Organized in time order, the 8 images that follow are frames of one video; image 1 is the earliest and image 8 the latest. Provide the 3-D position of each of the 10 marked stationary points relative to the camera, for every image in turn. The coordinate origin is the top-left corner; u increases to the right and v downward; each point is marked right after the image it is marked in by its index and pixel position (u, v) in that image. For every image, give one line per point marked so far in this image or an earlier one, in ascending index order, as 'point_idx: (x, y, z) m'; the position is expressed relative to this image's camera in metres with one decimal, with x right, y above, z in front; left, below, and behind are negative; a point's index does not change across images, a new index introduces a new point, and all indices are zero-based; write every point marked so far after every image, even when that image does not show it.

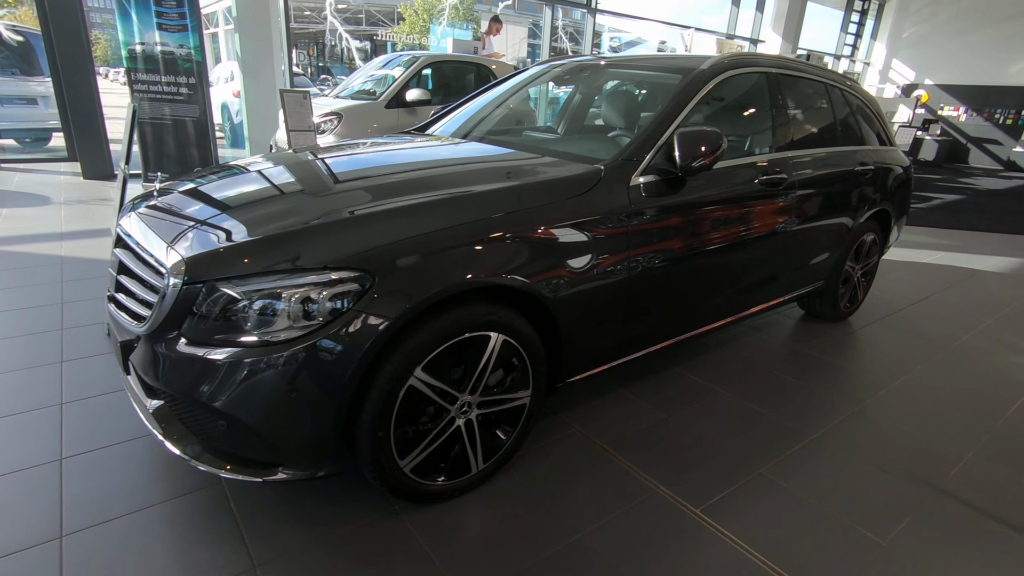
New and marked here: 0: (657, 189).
0: (+0.5, +0.4, +2.1) m
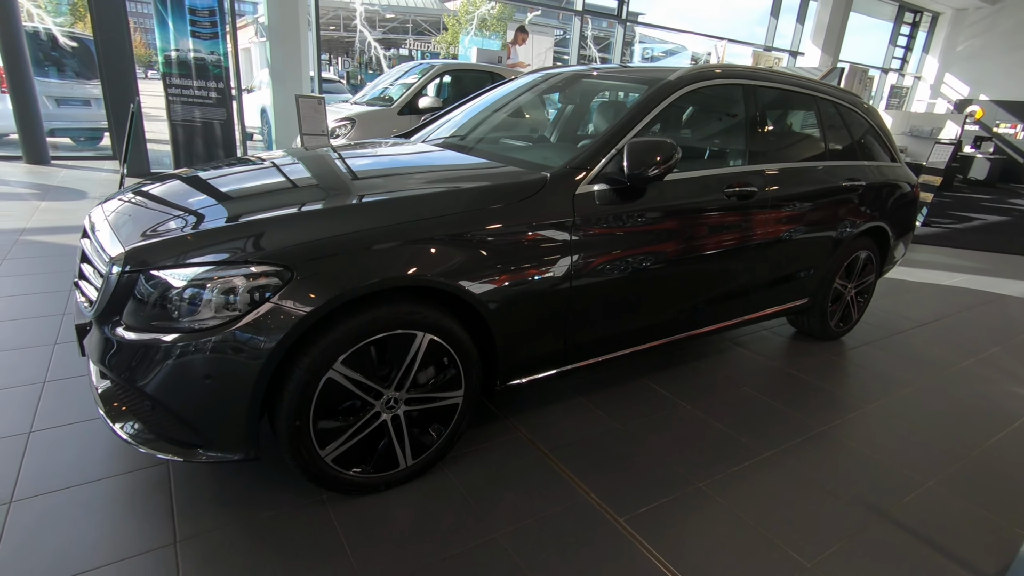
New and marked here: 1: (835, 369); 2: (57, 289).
0: (+0.4, +0.3, +2.1) m
1: (+1.8, -0.5, +3.1) m
2: (-2.7, 0.0, +3.3) m
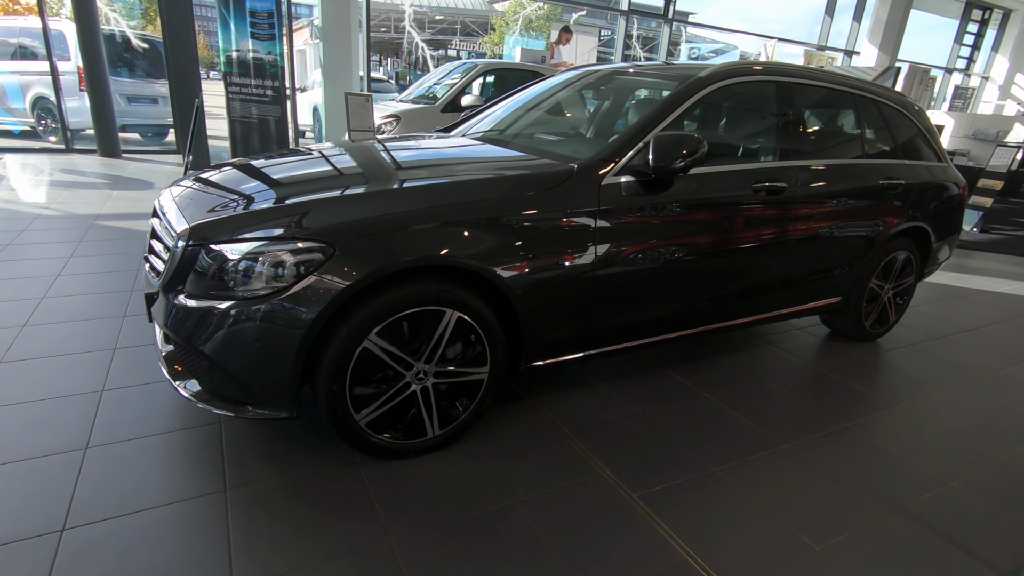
0: (+0.5, +0.4, +2.2) m
1: (+2.0, -0.5, +3.0) m
2: (-2.5, +0.1, +3.6) m
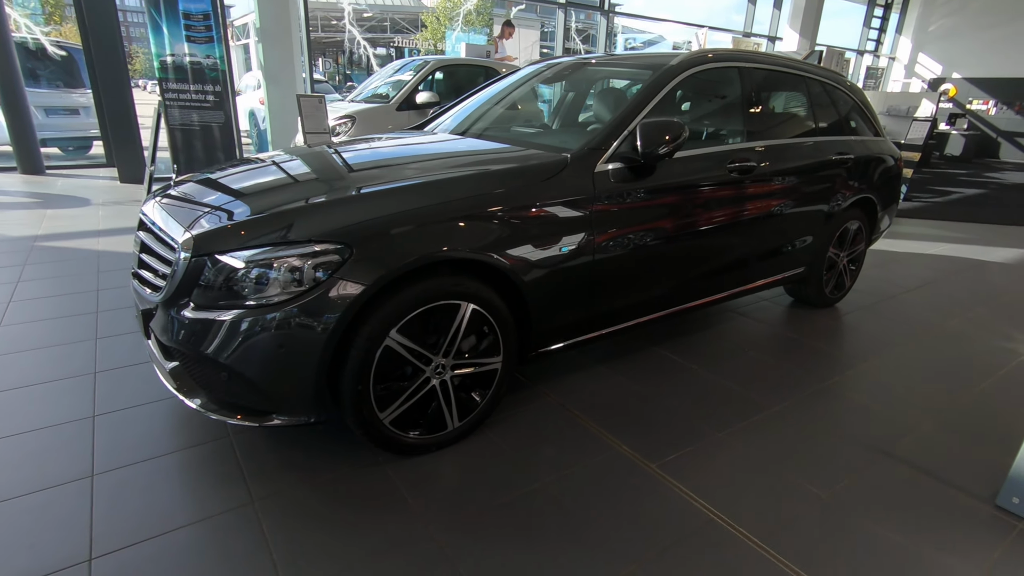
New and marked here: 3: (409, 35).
0: (+0.5, +0.5, +2.3) m
1: (+1.9, -0.3, +3.3) m
2: (-2.7, 0.0, +3.4) m
3: (-1.8, +4.4, +9.5) m
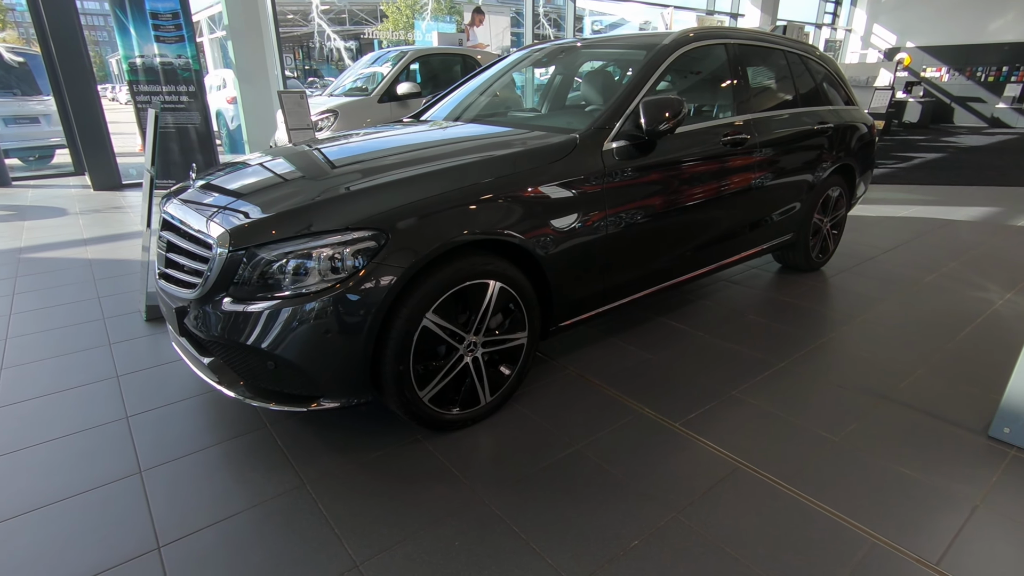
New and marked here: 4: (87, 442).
0: (+0.5, +0.6, +2.4) m
1: (+1.9, 0.0, +3.5) m
2: (-2.6, -0.1, +3.4) m
3: (-2.4, +4.5, +9.4) m
4: (-1.5, -0.6, +2.0) m
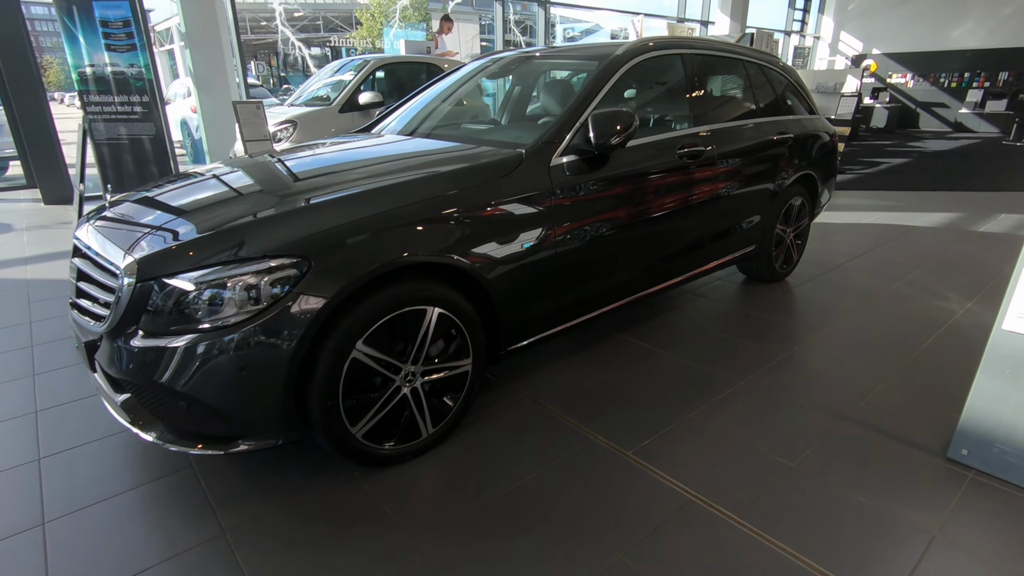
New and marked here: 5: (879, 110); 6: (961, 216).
0: (+0.3, +0.5, +2.3) m
1: (+1.7, -0.1, +3.4) m
2: (-2.9, -0.2, +3.2) m
3: (-2.9, +4.3, +9.3) m
4: (-1.7, -0.7, +1.8) m
5: (+9.4, +4.6, +14.1) m
6: (+4.6, +0.7, +5.6) m
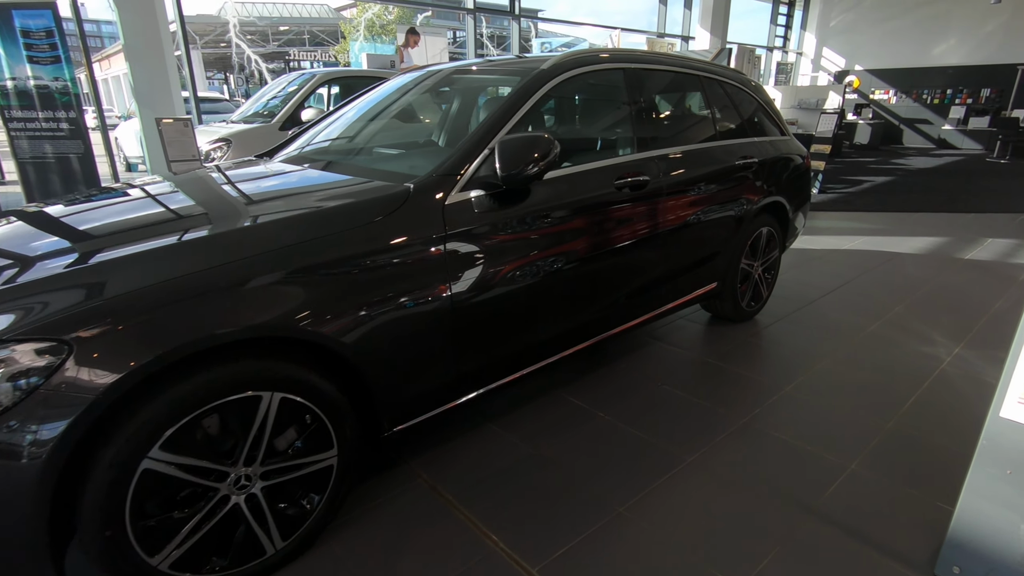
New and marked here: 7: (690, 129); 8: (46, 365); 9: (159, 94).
0: (-0.1, +0.3, +1.9) m
1: (+1.3, -0.3, +3.0) m
2: (-3.2, -0.4, +2.7) m
3: (-3.3, +3.9, +8.9) m
4: (-2.1, -0.9, +1.4) m
5: (+8.9, +4.1, +13.9) m
6: (+4.2, +0.5, +5.3) m
7: (+0.8, +0.8, +2.8) m
8: (-1.0, -0.2, +1.2) m
9: (-4.0, +2.2, +6.2) m
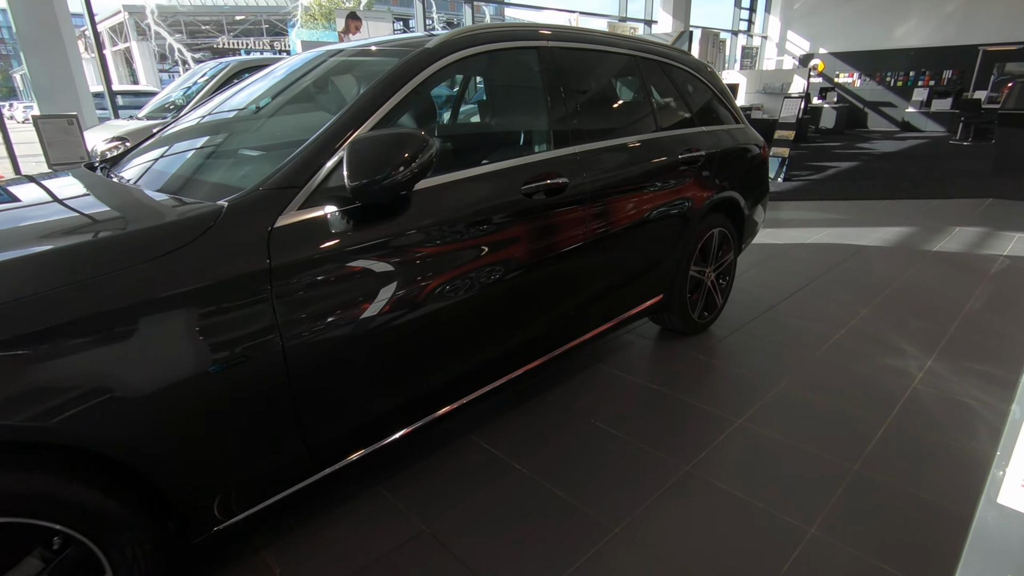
0: (-0.5, +0.2, +1.5) m
1: (+0.9, -0.4, +2.7) m
2: (-3.6, -0.6, +2.2) m
3: (-4.1, +3.8, +8.3) m
4: (-2.4, -1.1, +0.9) m
5: (+7.9, +4.5, +13.8) m
6: (+3.7, +0.5, +5.0) m
7: (+0.4, +0.7, +2.4) m
8: (-1.3, -0.3, +0.7) m
9: (-4.6, +2.1, +5.6) m
